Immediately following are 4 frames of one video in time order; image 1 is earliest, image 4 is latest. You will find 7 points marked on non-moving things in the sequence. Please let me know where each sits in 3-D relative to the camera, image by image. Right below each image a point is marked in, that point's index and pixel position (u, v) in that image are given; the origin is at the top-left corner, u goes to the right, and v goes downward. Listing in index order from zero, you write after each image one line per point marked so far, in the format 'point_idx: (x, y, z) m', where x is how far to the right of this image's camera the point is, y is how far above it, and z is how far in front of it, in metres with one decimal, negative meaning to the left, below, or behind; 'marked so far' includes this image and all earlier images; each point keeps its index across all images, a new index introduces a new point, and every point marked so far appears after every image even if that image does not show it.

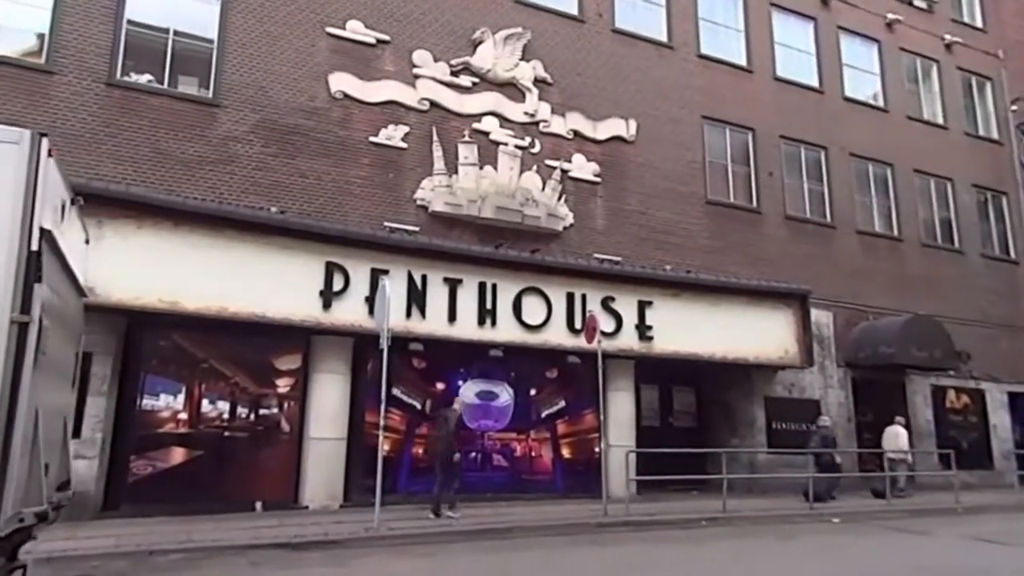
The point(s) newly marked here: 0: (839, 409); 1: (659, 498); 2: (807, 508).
0: (+8.7, -3.2, +18.2) m
1: (+3.3, -4.7, +15.3) m
2: (+6.1, -4.5, +14.1) m
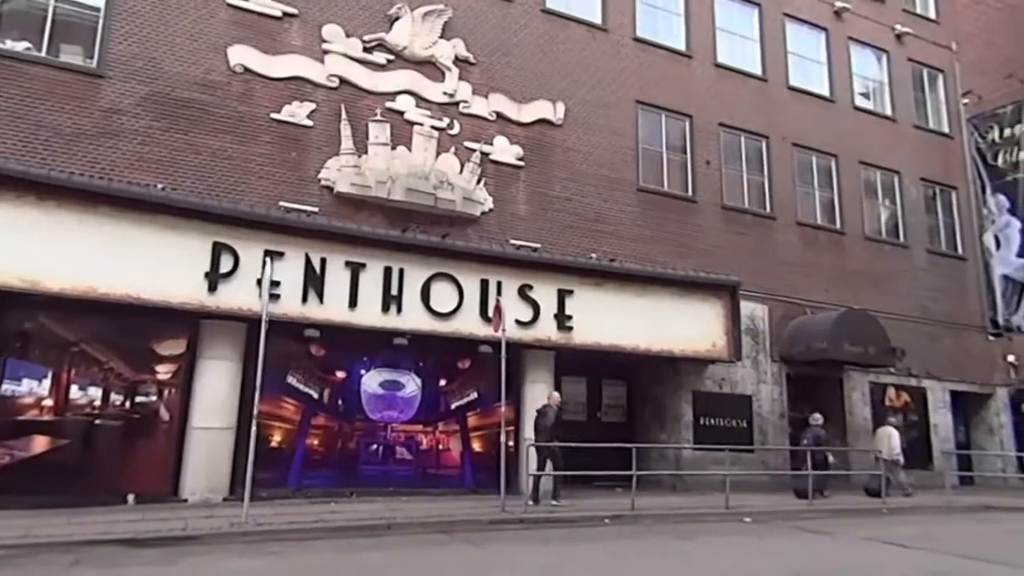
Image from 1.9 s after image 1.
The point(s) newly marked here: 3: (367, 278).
0: (+6.7, -3.0, +17.7) m
1: (+1.4, -4.4, +14.8) m
2: (+4.1, -4.3, +13.6) m
3: (-2.9, +0.2, +13.6) m
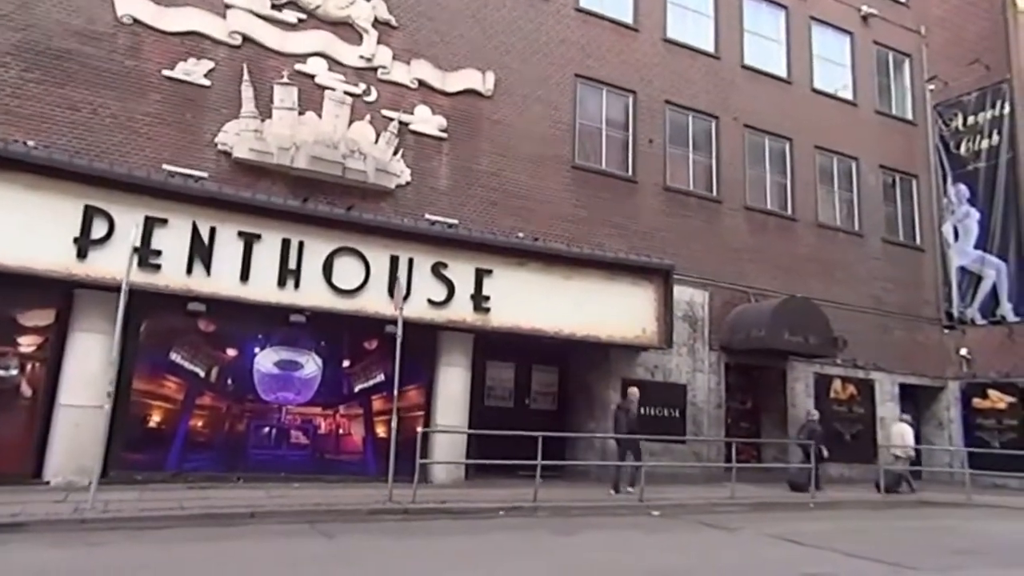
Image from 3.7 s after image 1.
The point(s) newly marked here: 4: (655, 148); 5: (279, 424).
0: (+4.8, -2.6, +17.0) m
1: (-0.5, -4.0, +14.0) m
2: (+2.2, -3.9, +12.8) m
3: (-4.6, +0.7, +12.7) m
4: (+3.7, +3.6, +17.7) m
5: (-4.4, -2.6, +13.2) m
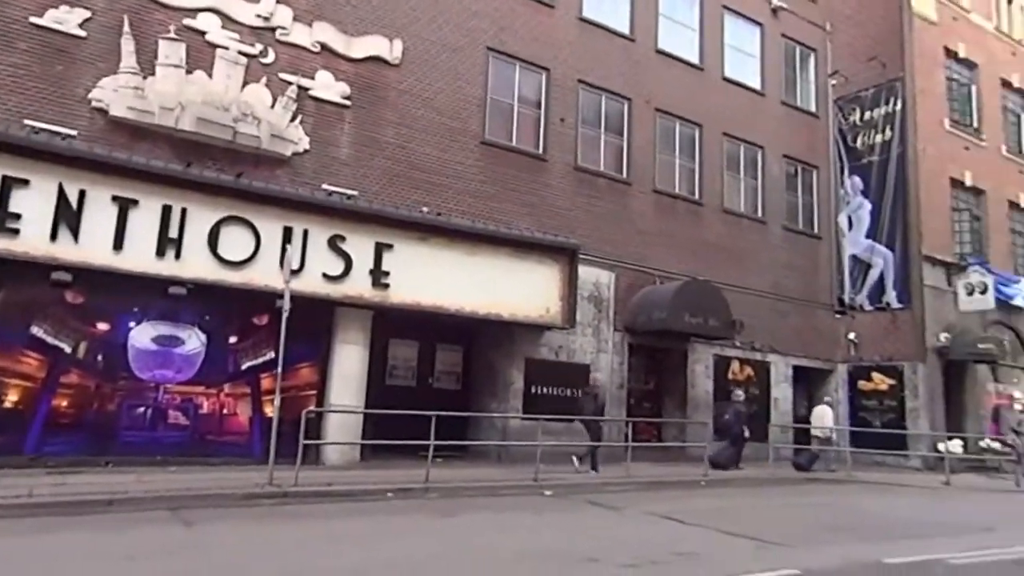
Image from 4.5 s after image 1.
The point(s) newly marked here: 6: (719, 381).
0: (+2.4, -2.1, +17.2) m
1: (-2.6, -3.5, +13.7) m
2: (+0.3, -3.5, +12.8) m
3: (-6.4, +1.2, +11.8) m
4: (+1.4, +4.1, +17.5) m
5: (-6.3, -2.1, +12.4) m
6: (+5.7, -2.6, +19.1) m
